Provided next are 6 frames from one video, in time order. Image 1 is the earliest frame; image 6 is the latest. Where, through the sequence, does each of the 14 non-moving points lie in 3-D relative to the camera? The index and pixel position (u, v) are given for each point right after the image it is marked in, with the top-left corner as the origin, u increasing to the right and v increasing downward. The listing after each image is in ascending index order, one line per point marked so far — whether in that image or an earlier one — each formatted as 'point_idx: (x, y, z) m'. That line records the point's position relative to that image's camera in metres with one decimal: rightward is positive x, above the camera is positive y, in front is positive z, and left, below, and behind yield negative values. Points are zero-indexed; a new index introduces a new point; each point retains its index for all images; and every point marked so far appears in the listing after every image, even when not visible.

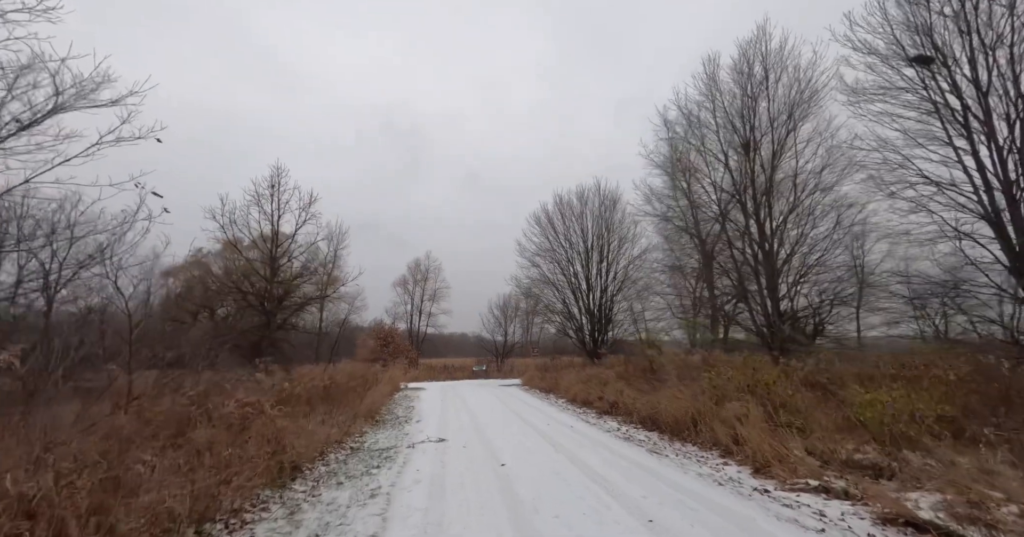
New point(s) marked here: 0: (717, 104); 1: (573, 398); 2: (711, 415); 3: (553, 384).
0: (+7.2, +5.8, +15.1) m
1: (+1.5, -3.1, +10.3) m
2: (+2.5, -1.9, +5.4) m
3: (+1.3, -3.5, +13.2) m
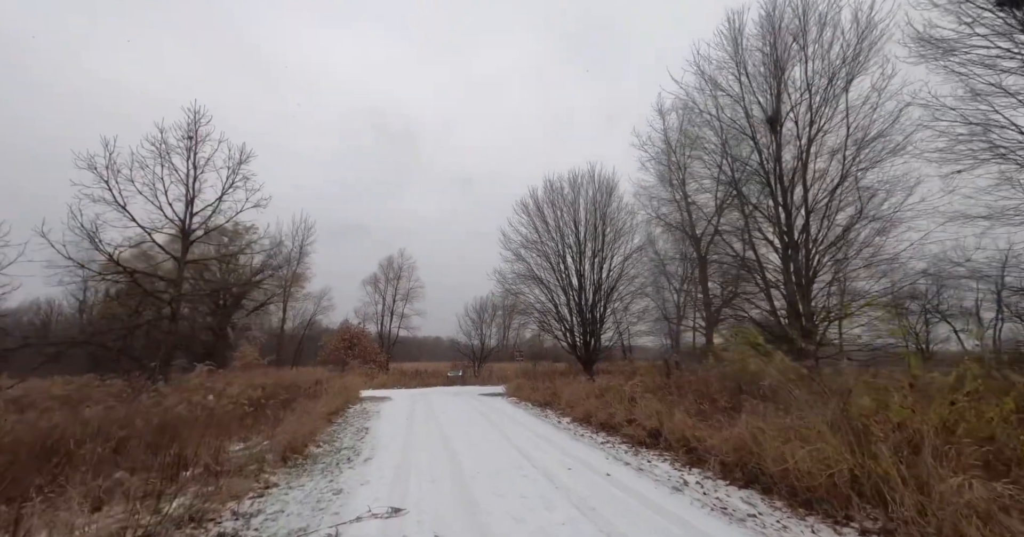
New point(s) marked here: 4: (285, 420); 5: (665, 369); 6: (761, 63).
0: (+6.9, +6.0, +13.0) m
1: (+1.3, -2.7, +7.8) m
2: (+2.6, -1.4, +2.9) m
3: (+1.0, -3.1, +10.6) m
4: (-3.8, -2.5, +7.2) m
5: (+3.8, -2.5, +10.6) m
6: (+7.2, +5.8, +12.5) m
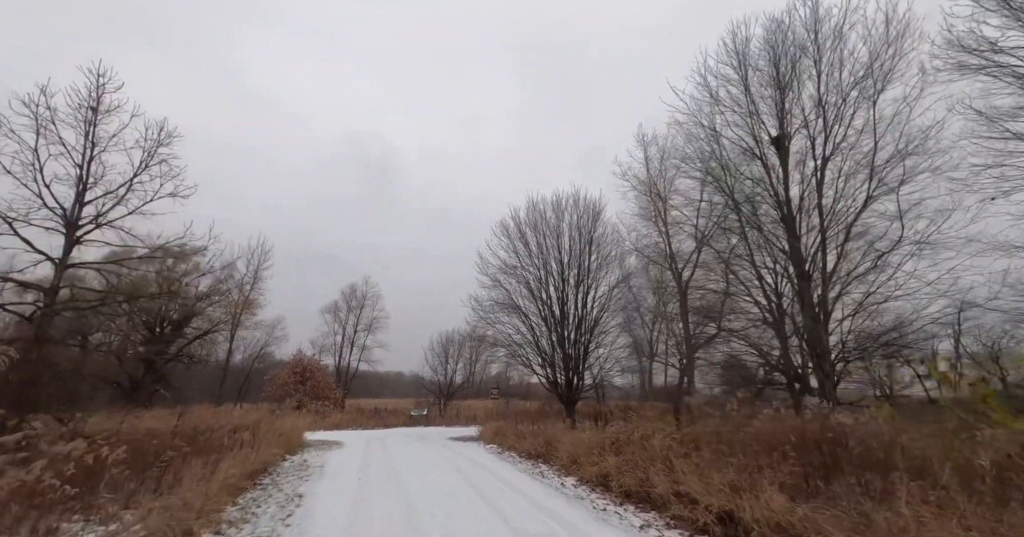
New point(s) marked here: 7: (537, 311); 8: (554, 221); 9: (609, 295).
0: (+6.5, +5.2, +12.2) m
1: (+1.2, -2.9, +5.9) m
2: (+2.9, -1.3, +1.2) m
3: (+0.6, -3.5, +8.6) m
4: (-3.8, -2.5, +5.0) m
5: (+3.5, -3.0, +8.9) m
6: (+6.9, +5.1, +11.7) m
7: (+1.2, -1.9, +19.2) m
8: (+1.9, +2.1, +19.4) m
9: (+4.4, -1.2, +19.6) m
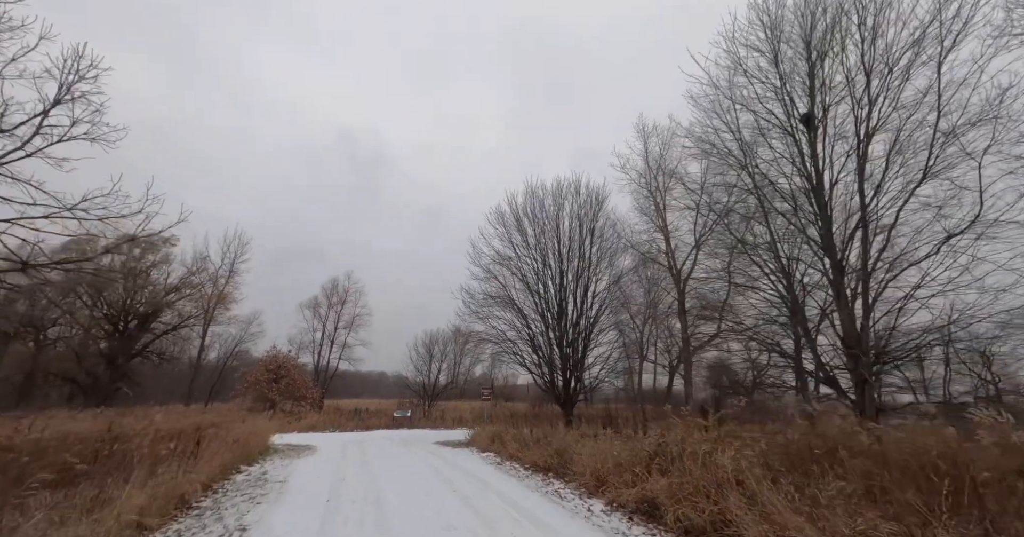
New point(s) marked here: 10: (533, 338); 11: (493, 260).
0: (+6.6, +5.5, +11.0) m
1: (+1.3, -2.5, +4.5) m
2: (+3.2, -0.9, -0.1) m
3: (+0.7, -3.1, +7.3) m
4: (-3.6, -2.1, +3.4) m
5: (+3.5, -2.6, +7.6) m
6: (+7.0, +5.3, +10.6) m
7: (+0.9, -1.6, +17.8) m
8: (+1.7, +2.5, +18.1) m
9: (+4.1, -0.9, +18.3) m
10: (+0.9, -2.9, +17.8) m
11: (-0.8, +0.3, +17.0) m
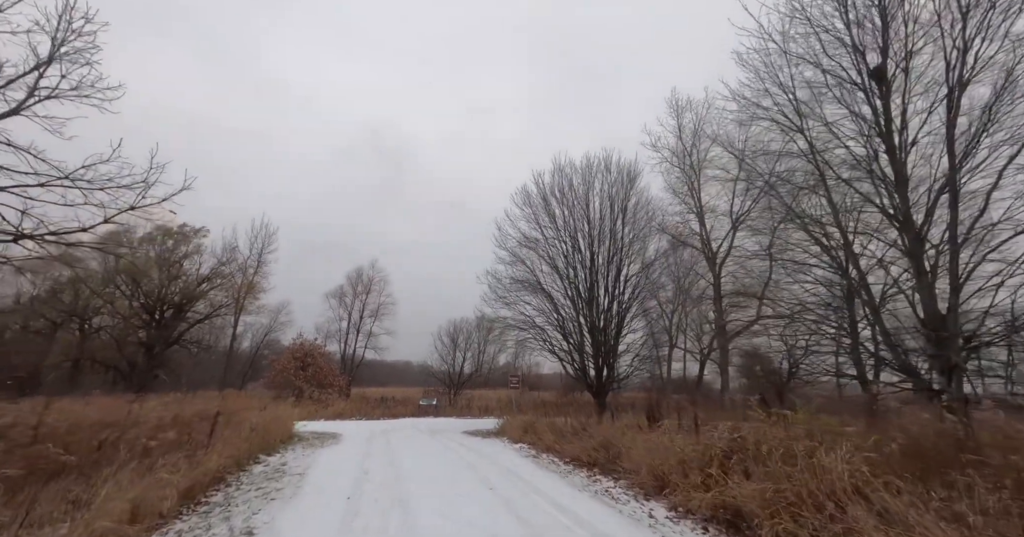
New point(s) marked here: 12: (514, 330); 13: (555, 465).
0: (+7.3, +6.0, +9.7) m
1: (+1.8, -2.1, +3.7) m
2: (+3.4, -0.6, -1.0) m
3: (+1.3, -2.7, +6.5) m
4: (-3.3, -1.8, +2.9) m
5: (+4.1, -2.2, +6.6) m
6: (+7.6, +5.9, +9.3) m
7: (+2.0, -0.9, +17.0) m
8: (+2.8, +3.2, +17.1) m
9: (+5.2, -0.2, +17.3) m
10: (+2.0, -2.2, +17.0) m
11: (+0.3, +1.0, +16.3) m
12: (+0.1, -2.6, +18.3) m
13: (+0.6, -3.0, +6.5) m
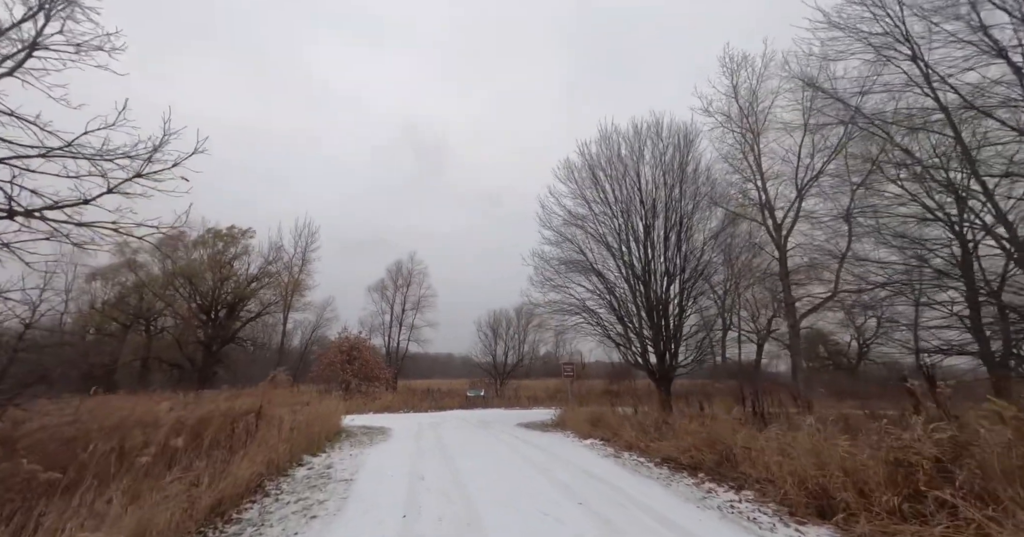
0: (+8.1, +6.9, +7.8) m
1: (+2.5, -1.7, +2.5) m
2: (+3.7, -0.2, -2.4) m
3: (+2.2, -2.2, +5.3) m
4: (-2.6, -1.5, +2.0) m
5: (+5.1, -1.5, +5.2) m
6: (+8.5, +6.7, +7.4) m
7: (+3.8, -0.1, +15.7) m
8: (+4.4, +4.0, +15.6) m
9: (+7.0, +0.7, +15.7) m
10: (+3.8, -1.4, +15.7) m
11: (+1.9, +1.7, +15.0) m
12: (+2.1, -1.9, +17.1) m
13: (+1.6, -2.5, +5.4) m
